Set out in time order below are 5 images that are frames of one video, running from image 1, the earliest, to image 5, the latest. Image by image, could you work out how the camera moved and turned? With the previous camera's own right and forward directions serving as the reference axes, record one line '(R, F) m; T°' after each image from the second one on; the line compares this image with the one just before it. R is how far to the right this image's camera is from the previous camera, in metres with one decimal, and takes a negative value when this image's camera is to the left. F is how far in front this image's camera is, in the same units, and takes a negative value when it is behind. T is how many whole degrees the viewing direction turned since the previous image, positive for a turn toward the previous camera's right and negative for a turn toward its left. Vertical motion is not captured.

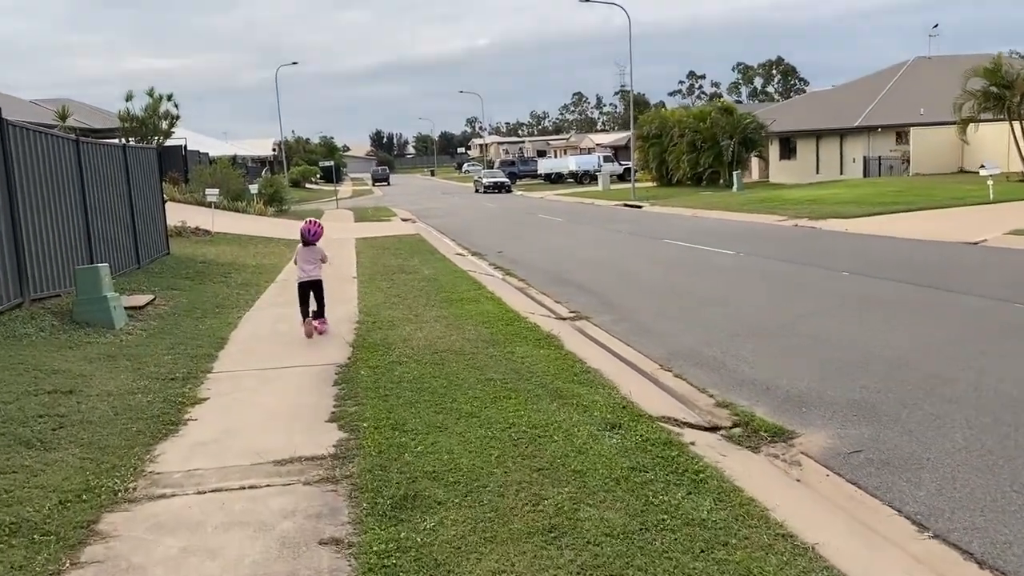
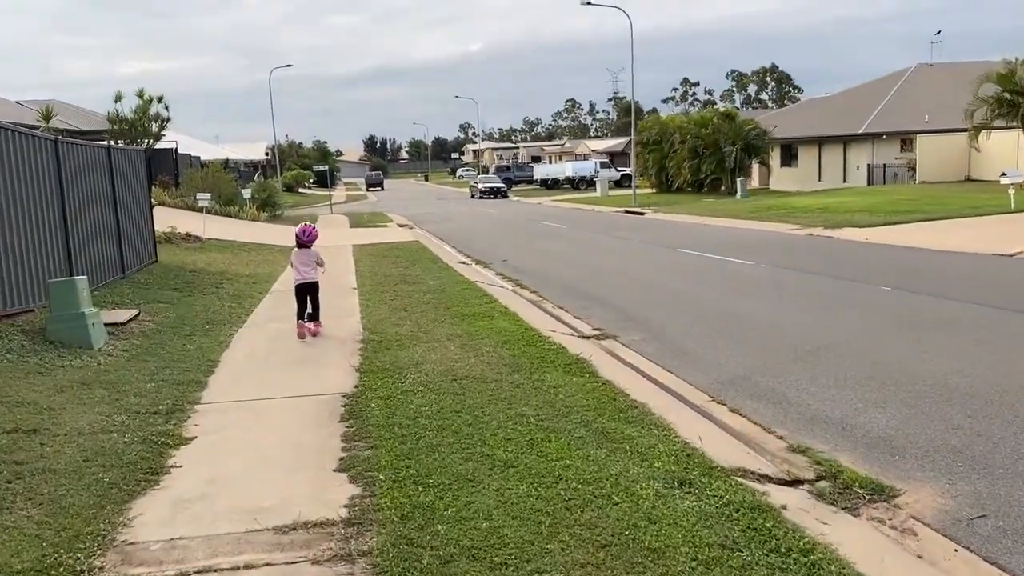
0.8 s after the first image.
(-0.3, +0.9) m; +1°
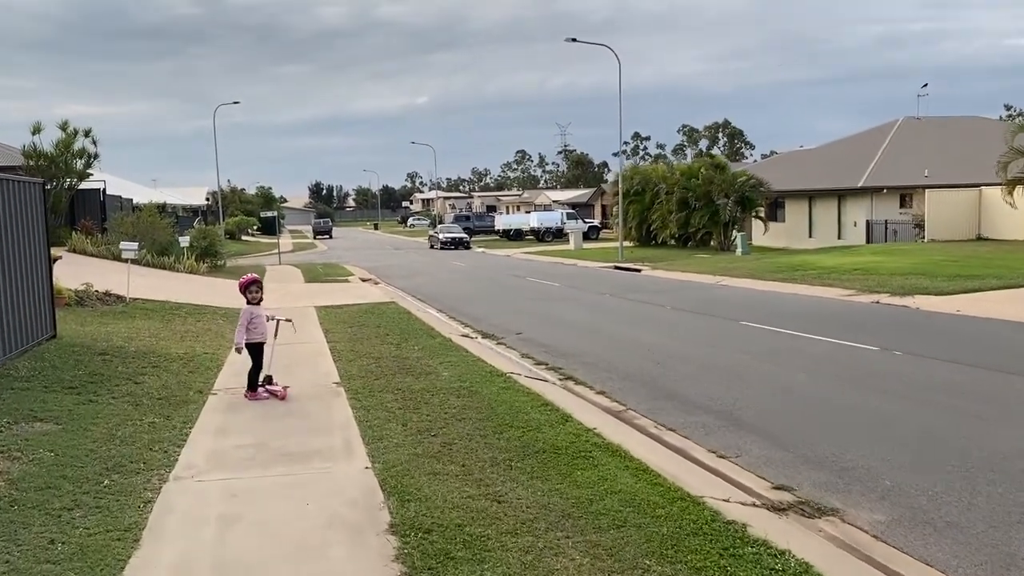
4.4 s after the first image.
(-1.2, +3.9) m; +4°
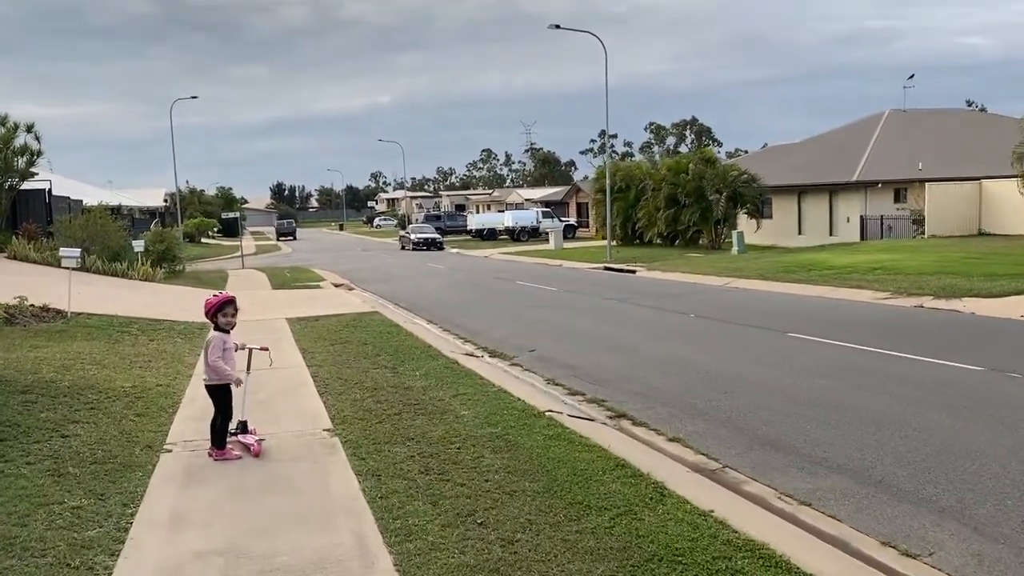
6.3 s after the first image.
(-0.7, +2.1) m; +2°
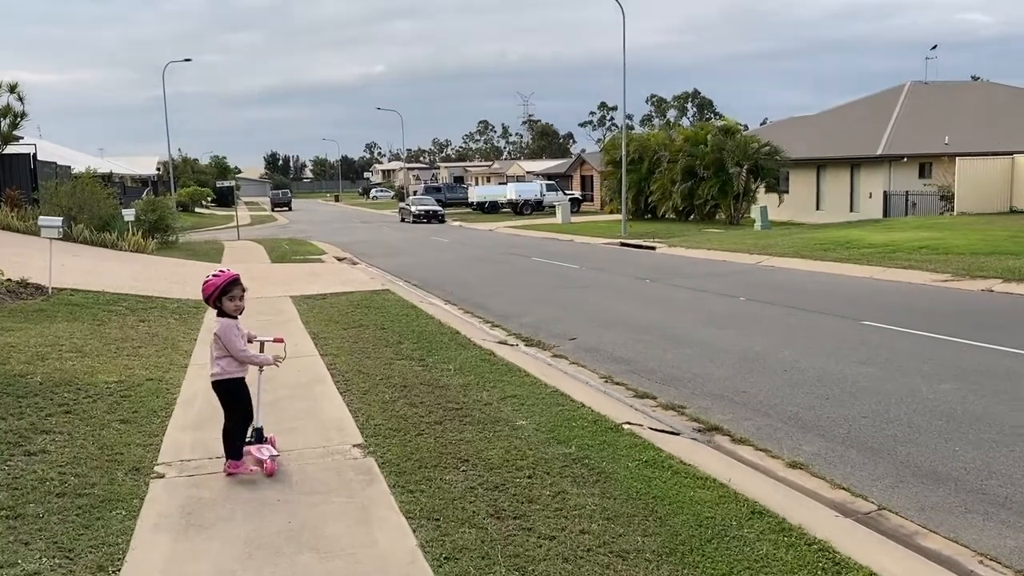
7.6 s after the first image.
(-0.6, +1.5) m; 0°
